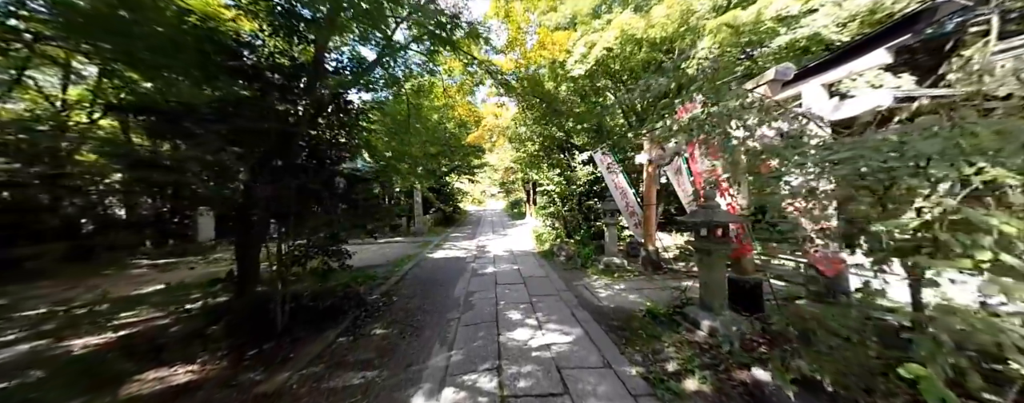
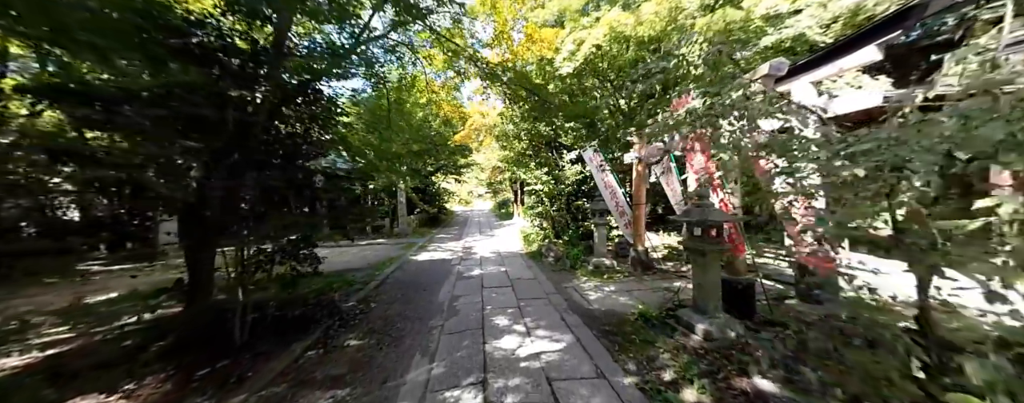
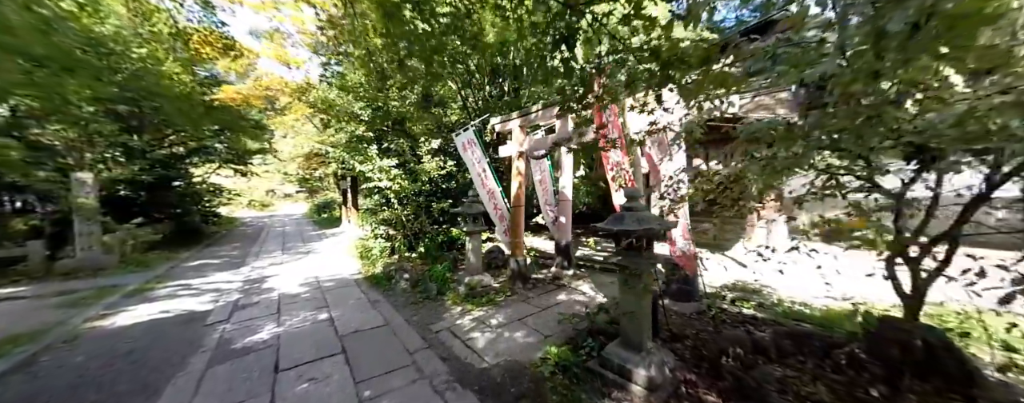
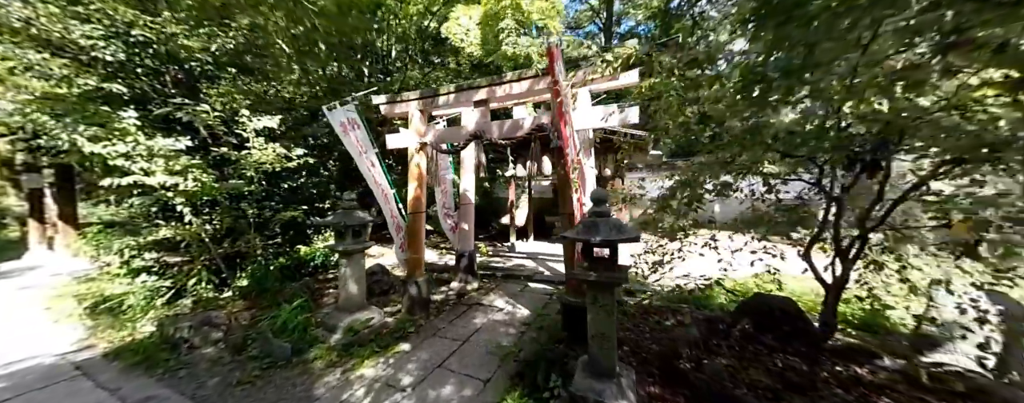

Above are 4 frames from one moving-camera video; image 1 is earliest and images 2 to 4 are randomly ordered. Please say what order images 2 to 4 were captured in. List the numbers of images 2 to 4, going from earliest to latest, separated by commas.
2, 3, 4
